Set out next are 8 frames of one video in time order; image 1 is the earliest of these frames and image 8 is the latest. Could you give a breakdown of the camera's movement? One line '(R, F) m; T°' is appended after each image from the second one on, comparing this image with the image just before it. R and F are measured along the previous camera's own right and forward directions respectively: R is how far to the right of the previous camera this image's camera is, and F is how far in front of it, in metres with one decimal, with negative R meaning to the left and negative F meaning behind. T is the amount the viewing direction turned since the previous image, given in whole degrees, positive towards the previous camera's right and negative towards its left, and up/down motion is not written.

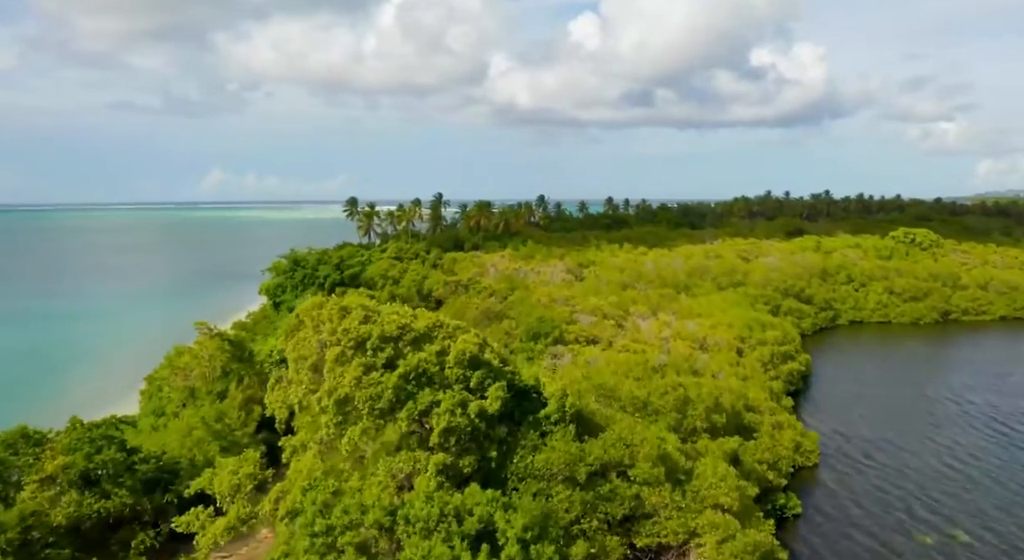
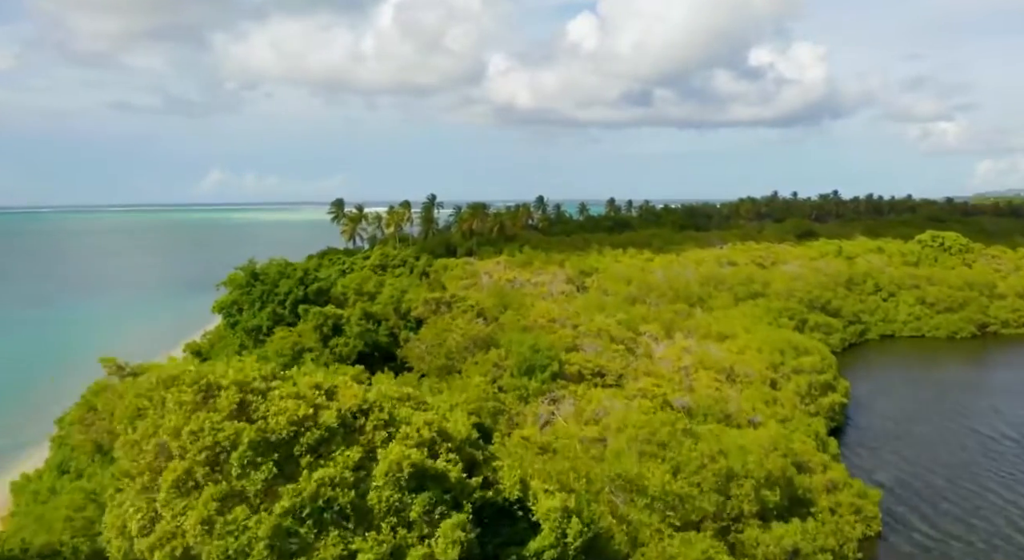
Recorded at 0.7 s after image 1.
(+0.5, +7.5) m; 0°
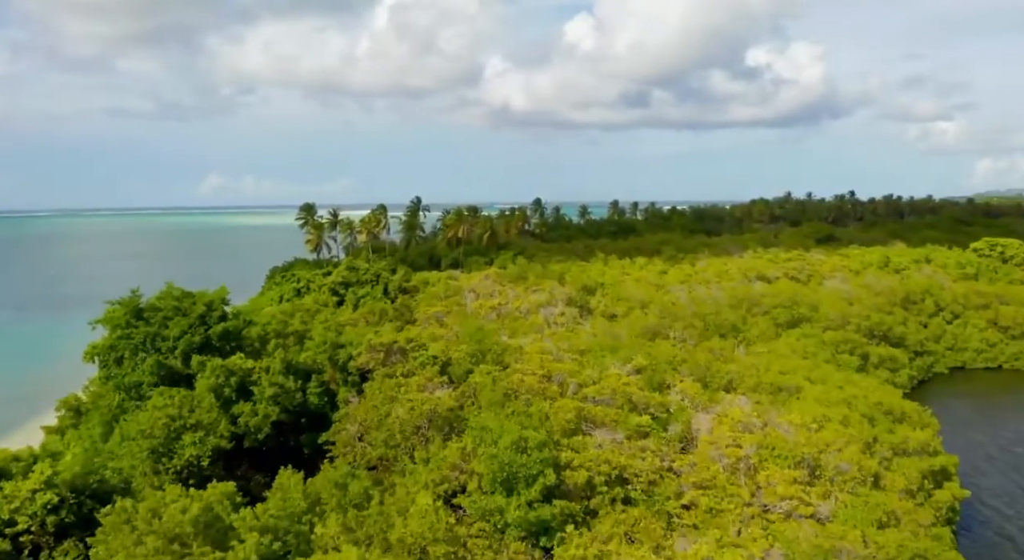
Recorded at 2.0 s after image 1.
(+0.8, +12.9) m; 0°
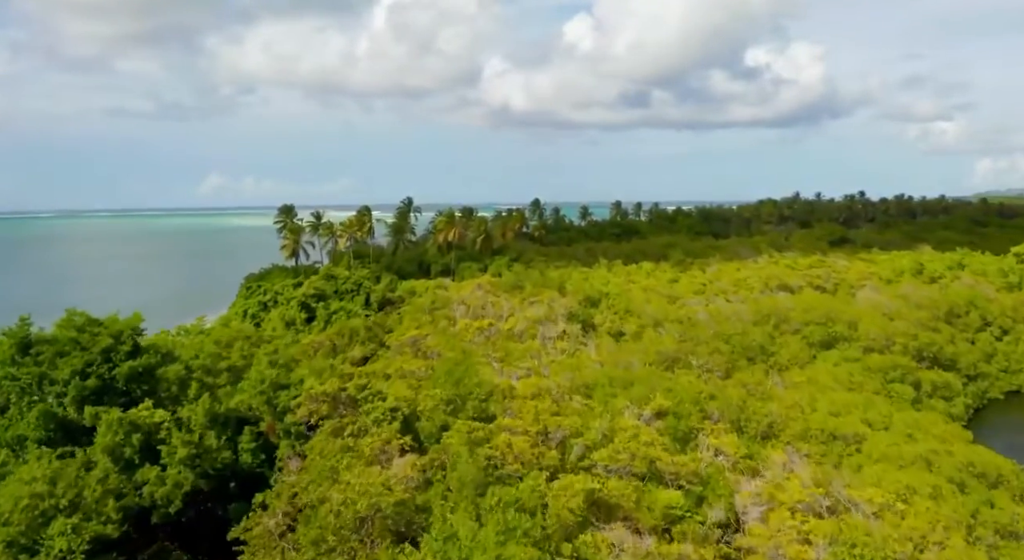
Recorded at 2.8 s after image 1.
(+0.4, +7.2) m; 0°
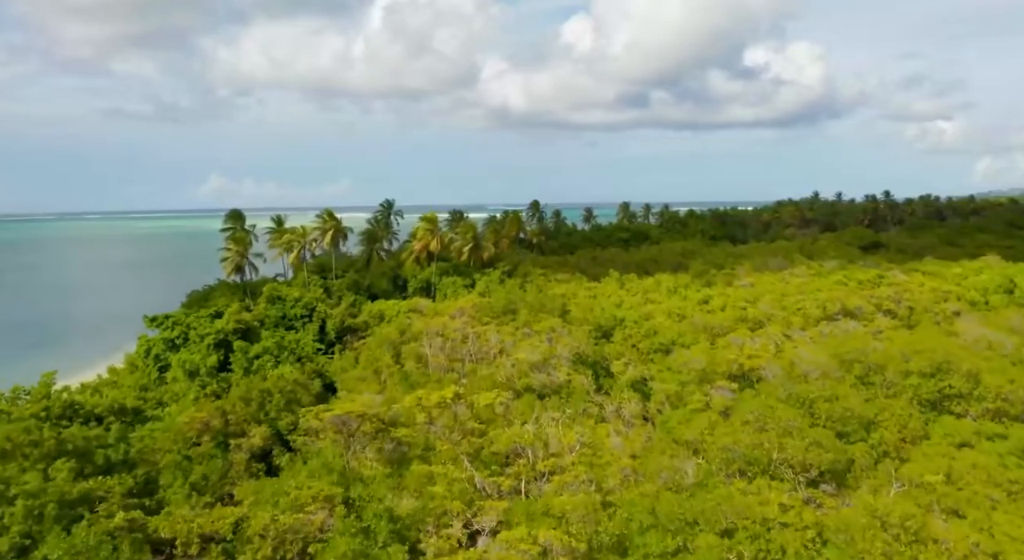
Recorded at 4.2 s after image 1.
(+0.6, +13.7) m; 0°
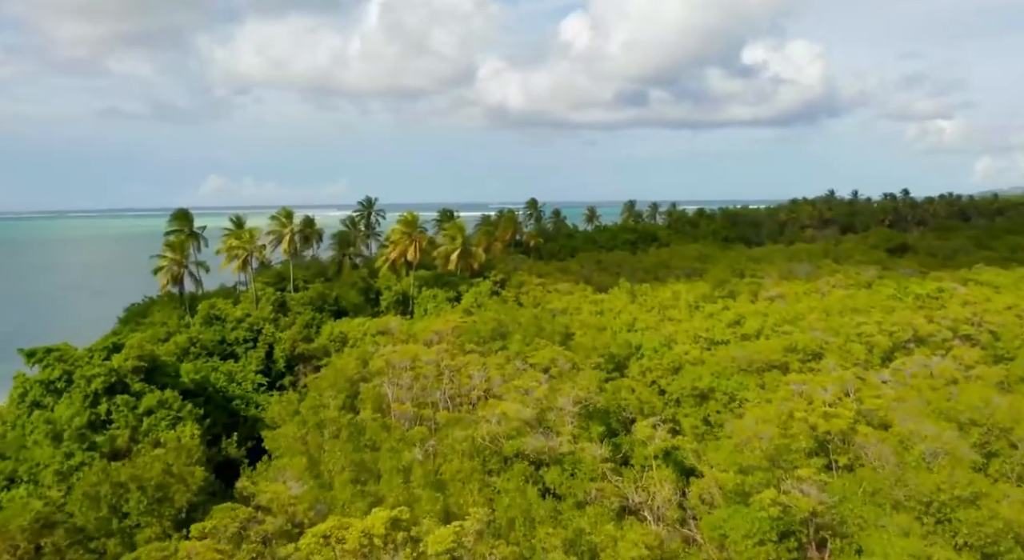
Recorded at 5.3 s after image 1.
(+0.5, +10.3) m; 0°
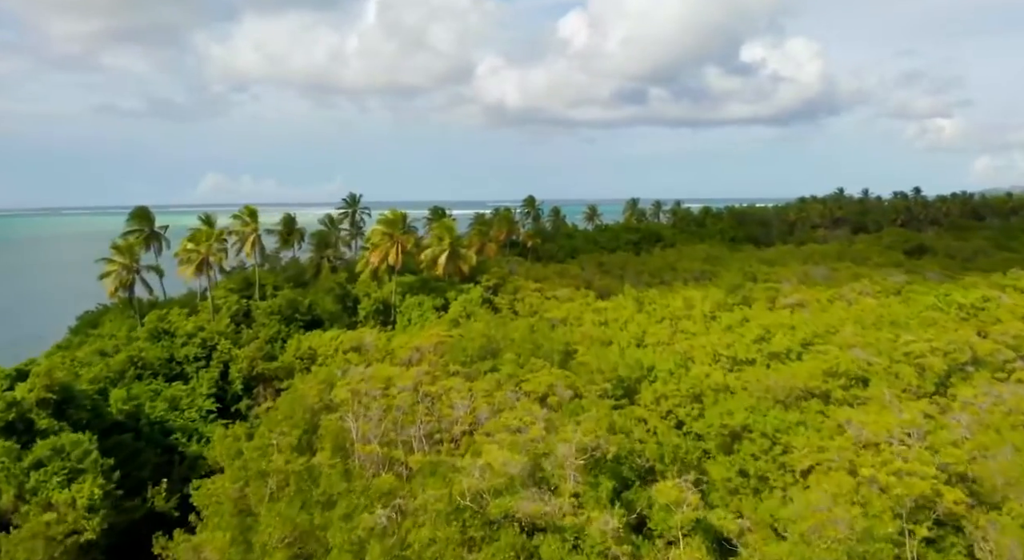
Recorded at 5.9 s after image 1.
(+0.3, +6.0) m; 0°
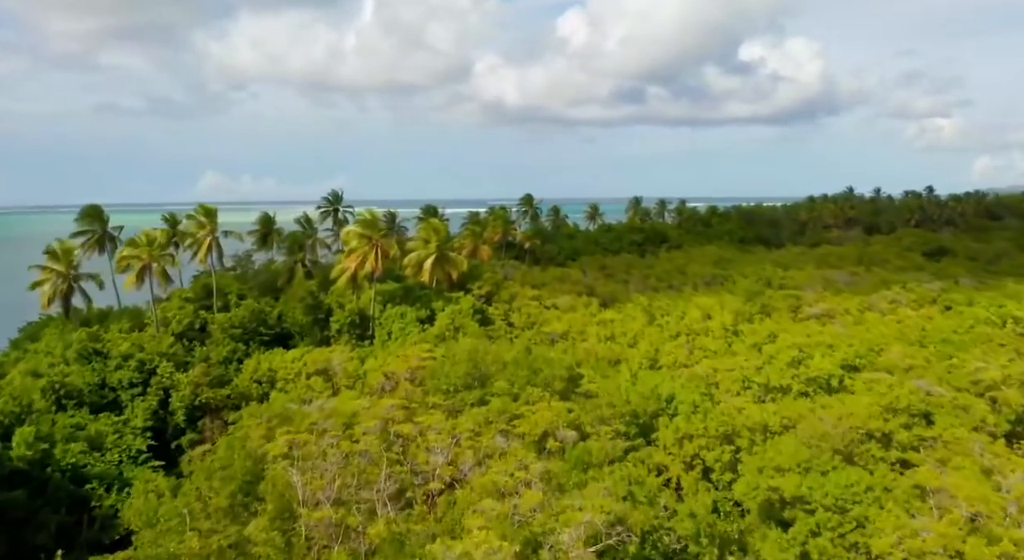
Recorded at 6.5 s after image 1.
(+0.3, +6.0) m; 0°
